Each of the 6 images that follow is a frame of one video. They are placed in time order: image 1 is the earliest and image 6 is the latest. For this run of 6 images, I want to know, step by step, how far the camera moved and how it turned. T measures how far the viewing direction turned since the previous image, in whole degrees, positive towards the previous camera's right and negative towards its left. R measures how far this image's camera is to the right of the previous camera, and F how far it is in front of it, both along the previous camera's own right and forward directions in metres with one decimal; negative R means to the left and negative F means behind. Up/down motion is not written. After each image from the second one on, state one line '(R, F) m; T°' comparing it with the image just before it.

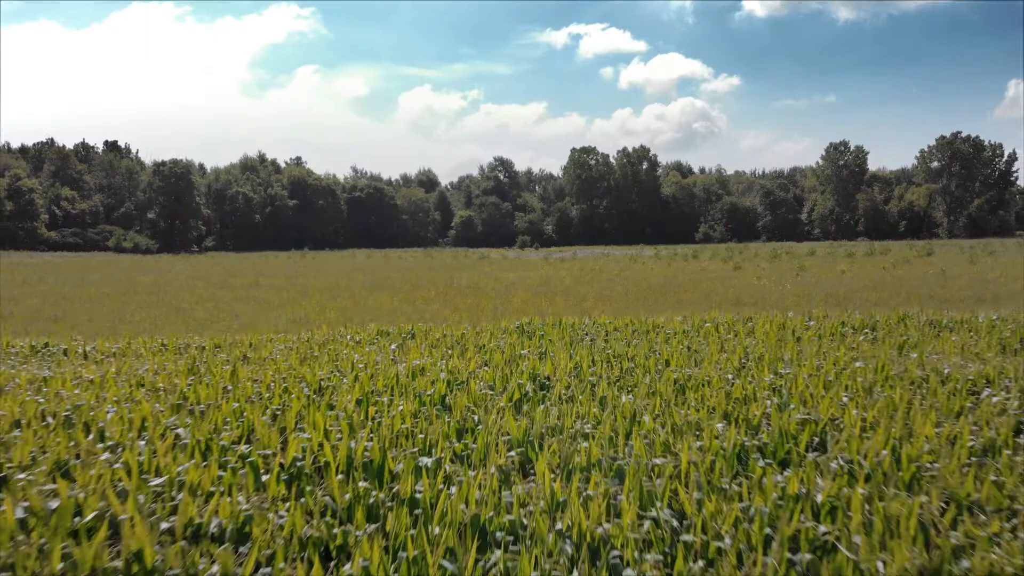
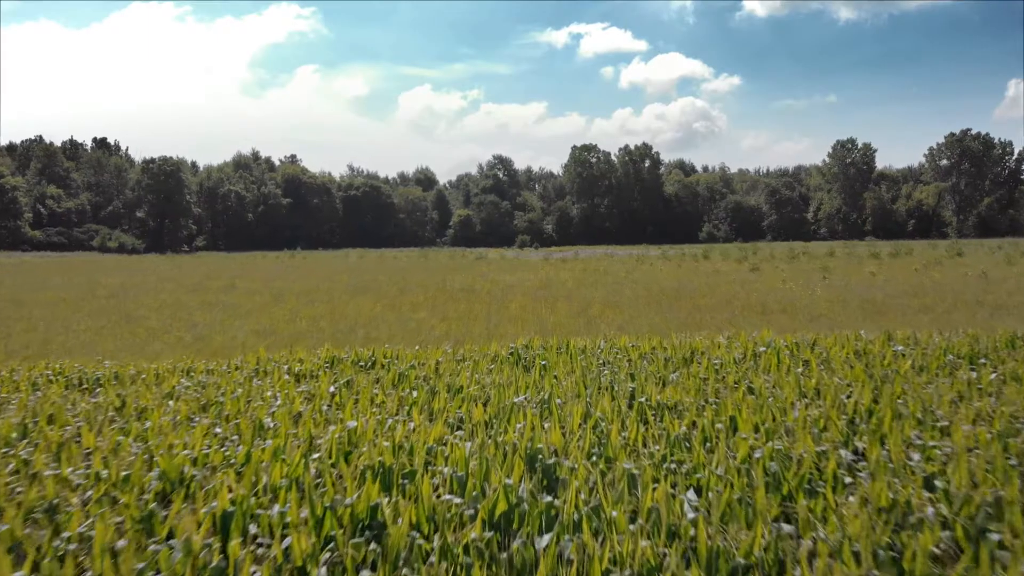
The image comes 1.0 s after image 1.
(+0.1, +2.0) m; 0°
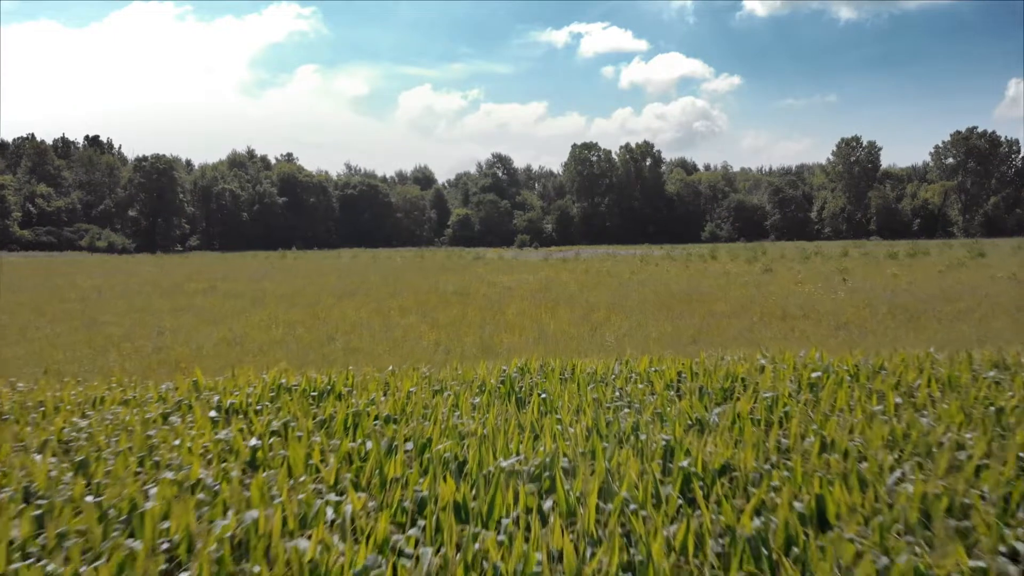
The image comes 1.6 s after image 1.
(0.0, +1.3) m; 0°
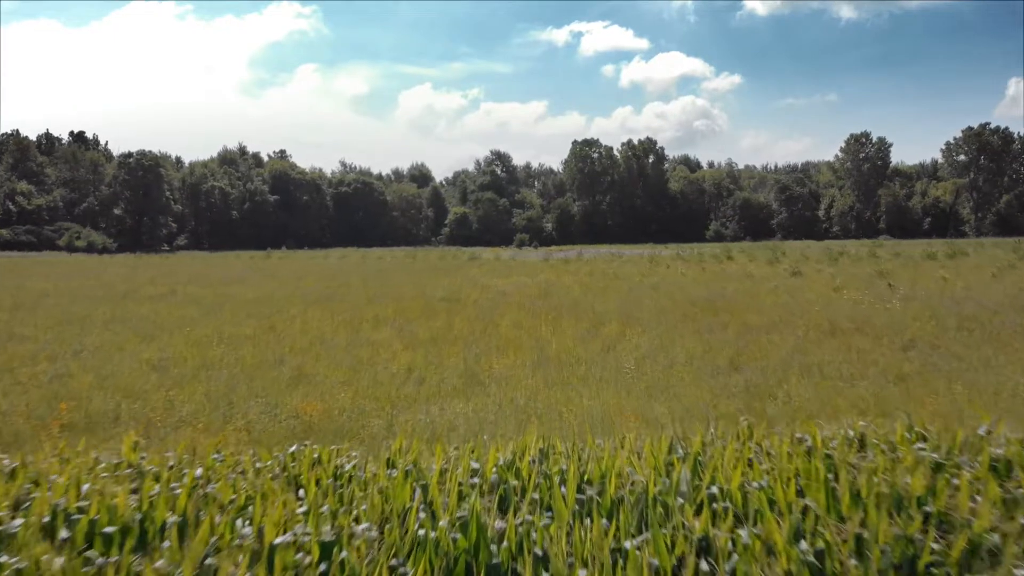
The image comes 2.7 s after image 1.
(+0.1, +2.3) m; 0°
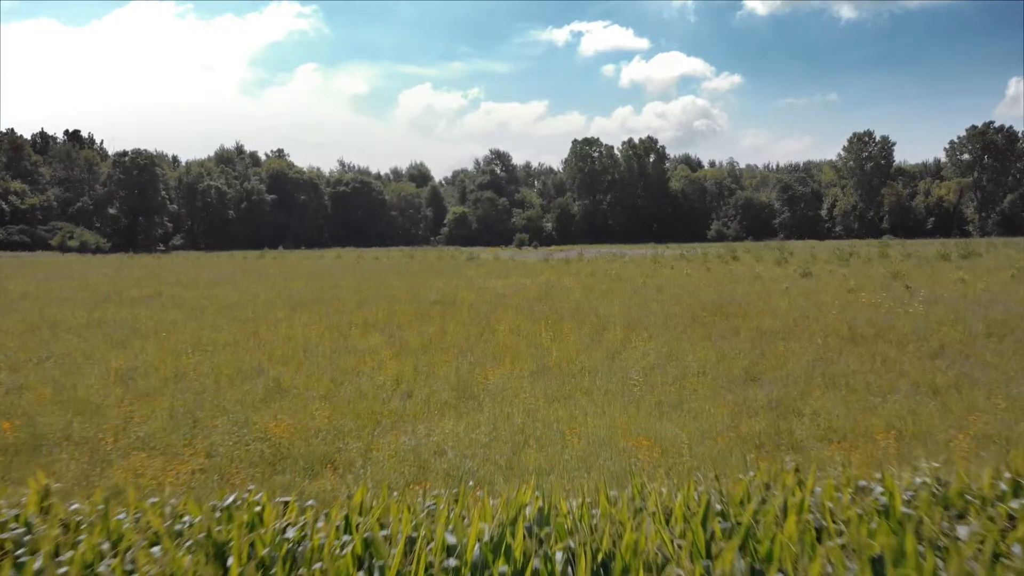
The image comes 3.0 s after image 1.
(0.0, +0.7) m; 0°
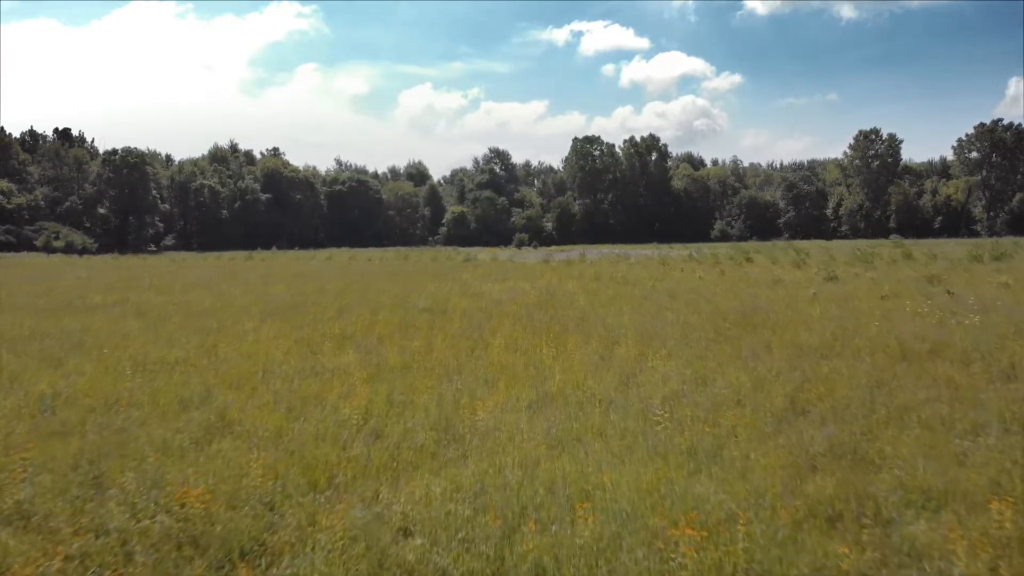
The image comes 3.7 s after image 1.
(0.0, +1.5) m; 0°
